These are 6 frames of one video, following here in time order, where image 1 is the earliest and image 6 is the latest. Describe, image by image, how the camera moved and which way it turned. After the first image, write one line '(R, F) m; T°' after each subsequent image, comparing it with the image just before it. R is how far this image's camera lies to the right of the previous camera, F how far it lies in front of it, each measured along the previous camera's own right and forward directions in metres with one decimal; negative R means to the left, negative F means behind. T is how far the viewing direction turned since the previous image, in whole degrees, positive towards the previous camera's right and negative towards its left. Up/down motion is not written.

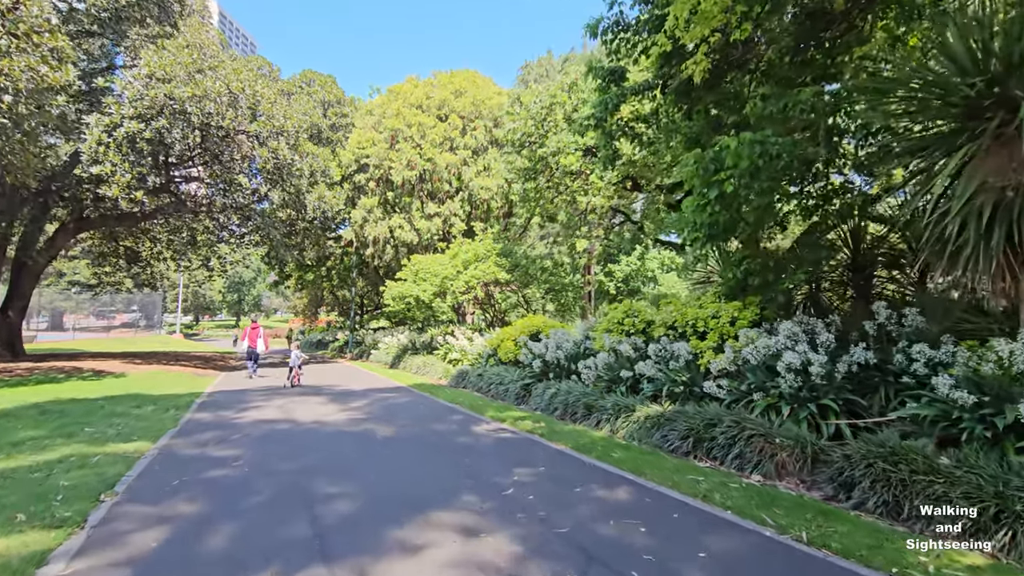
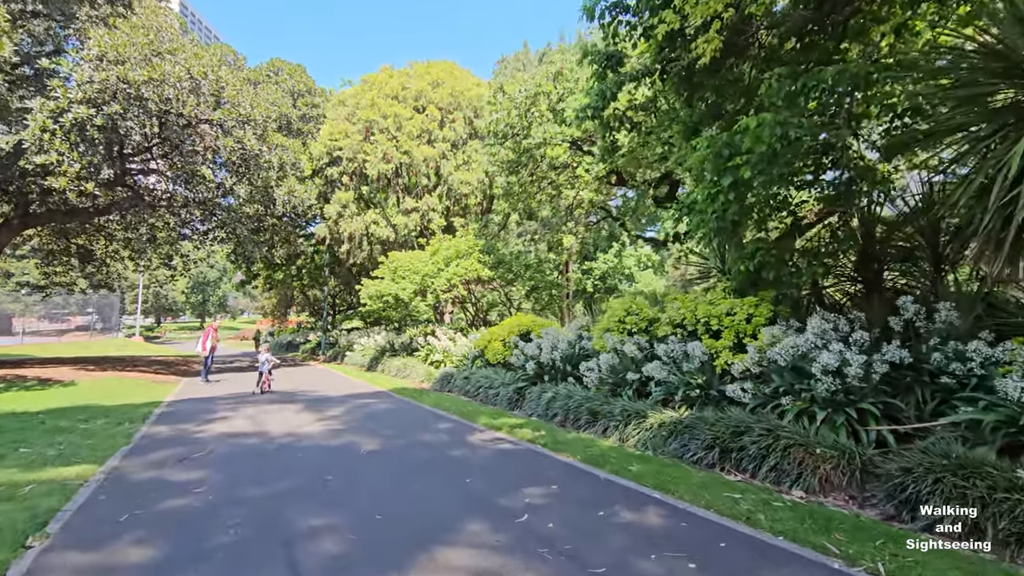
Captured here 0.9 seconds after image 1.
(-0.4, +0.8) m; +3°
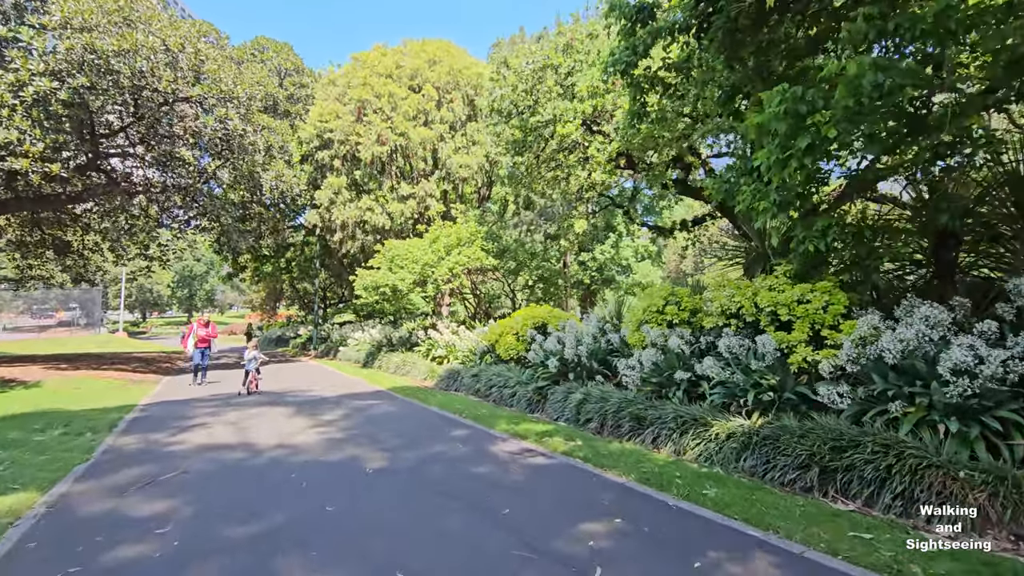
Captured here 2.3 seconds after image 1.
(-0.5, +1.3) m; +1°
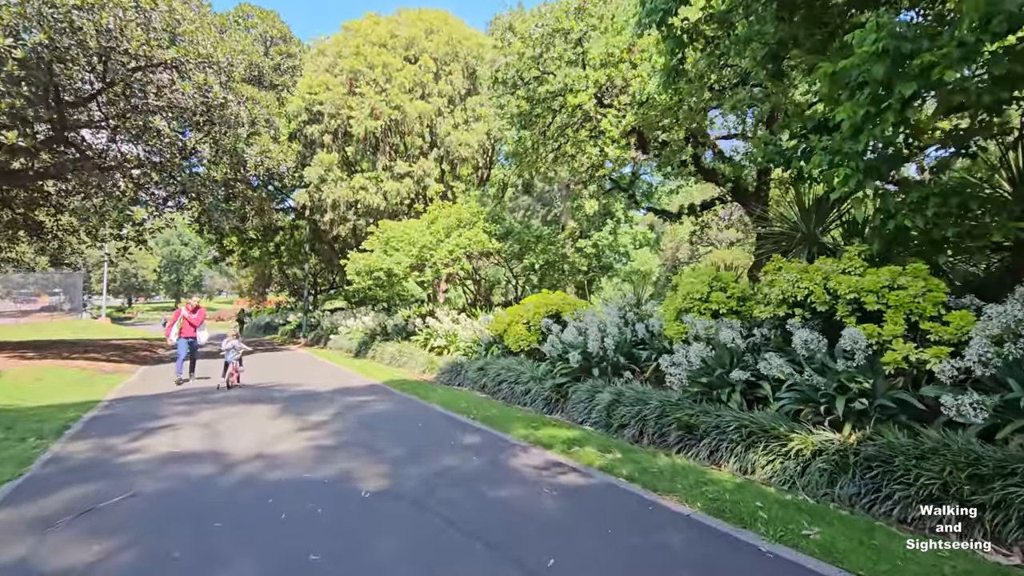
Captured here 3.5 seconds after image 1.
(-0.4, +1.2) m; +1°
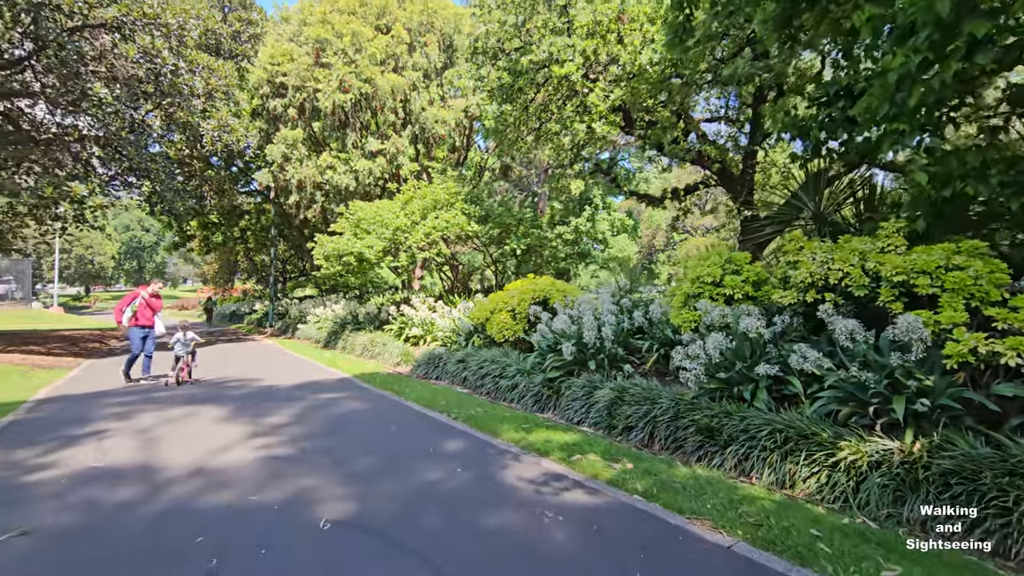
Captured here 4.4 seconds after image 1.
(-0.2, +1.0) m; +3°
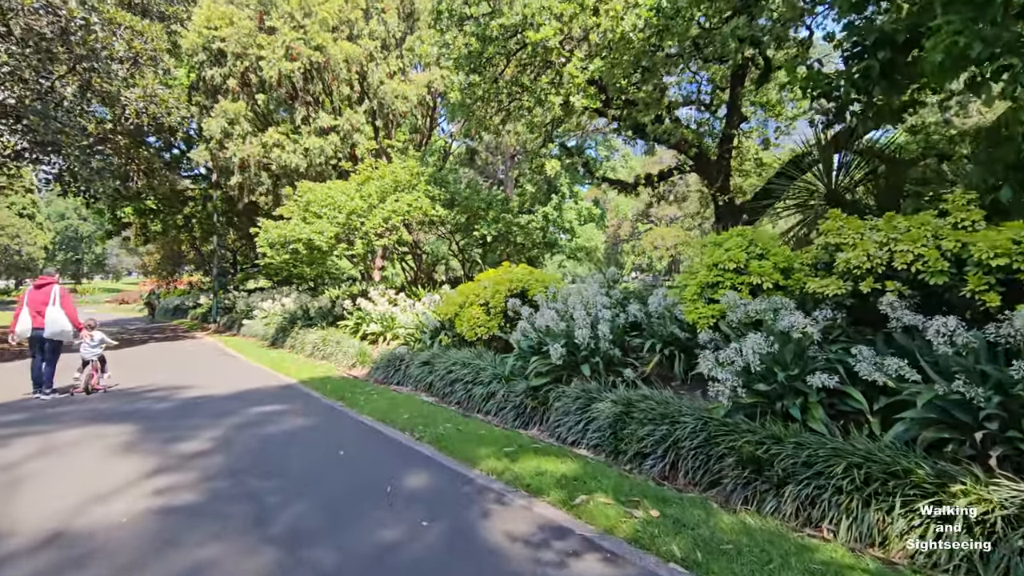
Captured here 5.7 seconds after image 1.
(-0.1, +1.3) m; +4°
